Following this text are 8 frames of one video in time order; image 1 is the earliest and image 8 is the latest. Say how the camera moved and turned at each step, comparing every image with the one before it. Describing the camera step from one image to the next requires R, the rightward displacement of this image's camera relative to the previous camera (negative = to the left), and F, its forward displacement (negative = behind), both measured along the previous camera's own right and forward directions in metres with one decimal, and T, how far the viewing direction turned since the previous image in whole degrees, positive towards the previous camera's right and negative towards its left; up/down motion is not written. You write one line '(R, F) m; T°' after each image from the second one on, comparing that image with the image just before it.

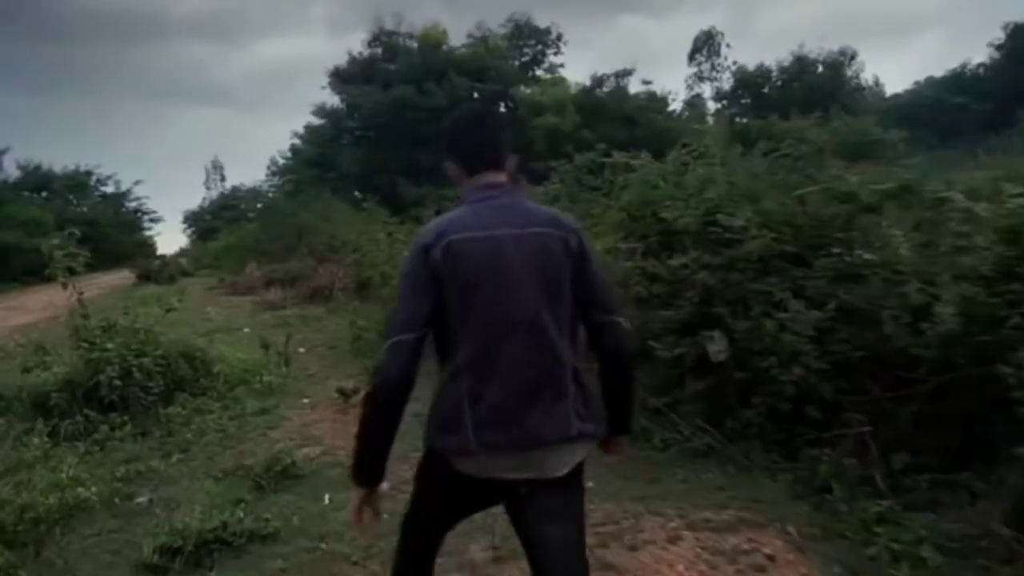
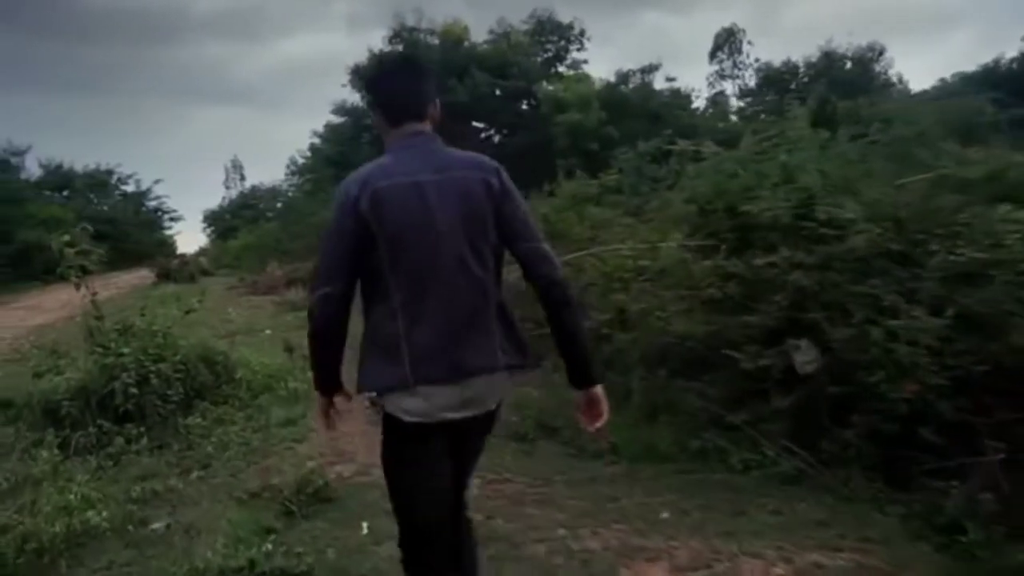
(-0.3, +0.7) m; -1°
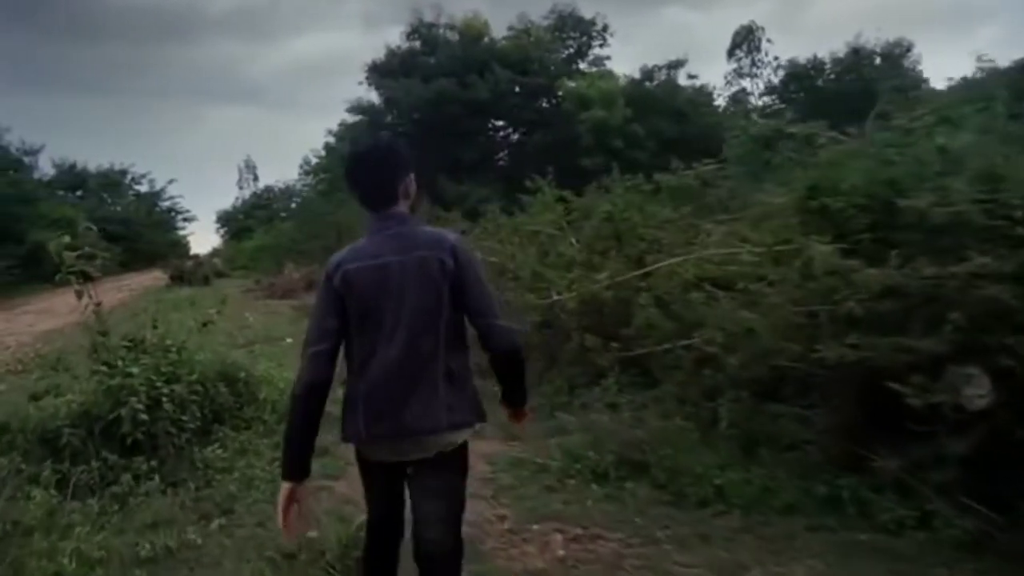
(-0.5, +1.1) m; -1°
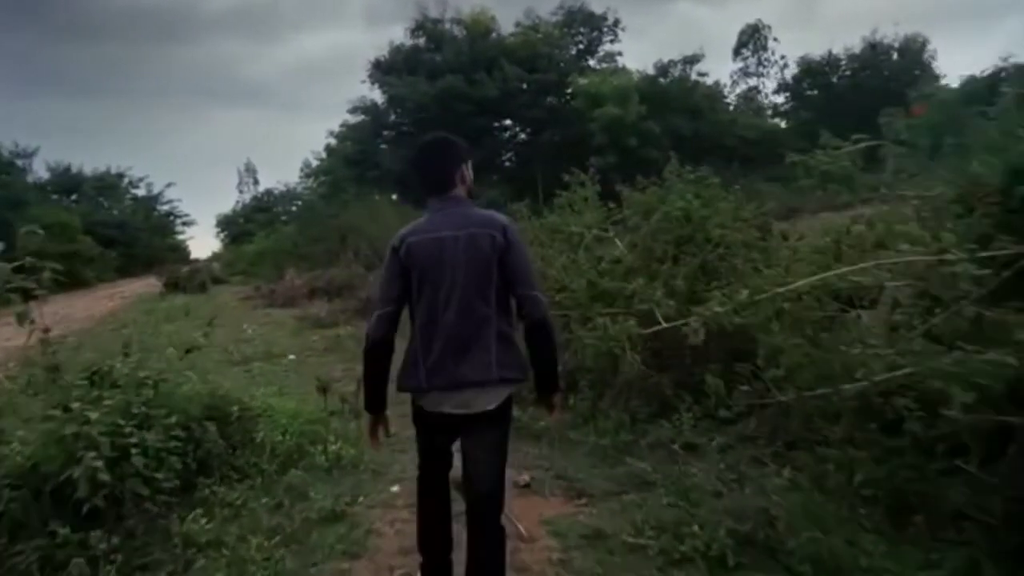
(-0.4, +1.4) m; 0°
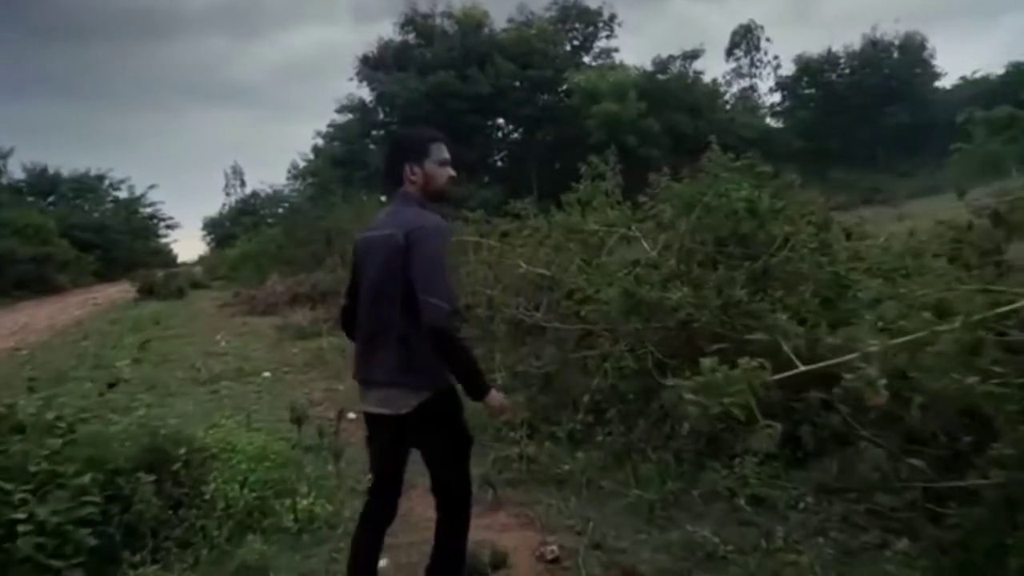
(-0.2, +1.3) m; +1°
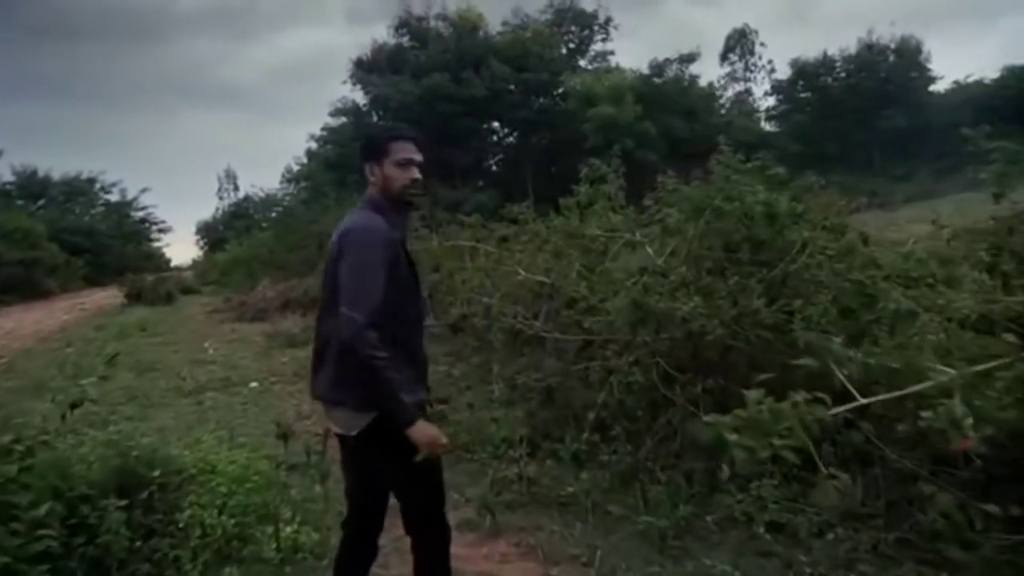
(0.0, +0.4) m; 0°
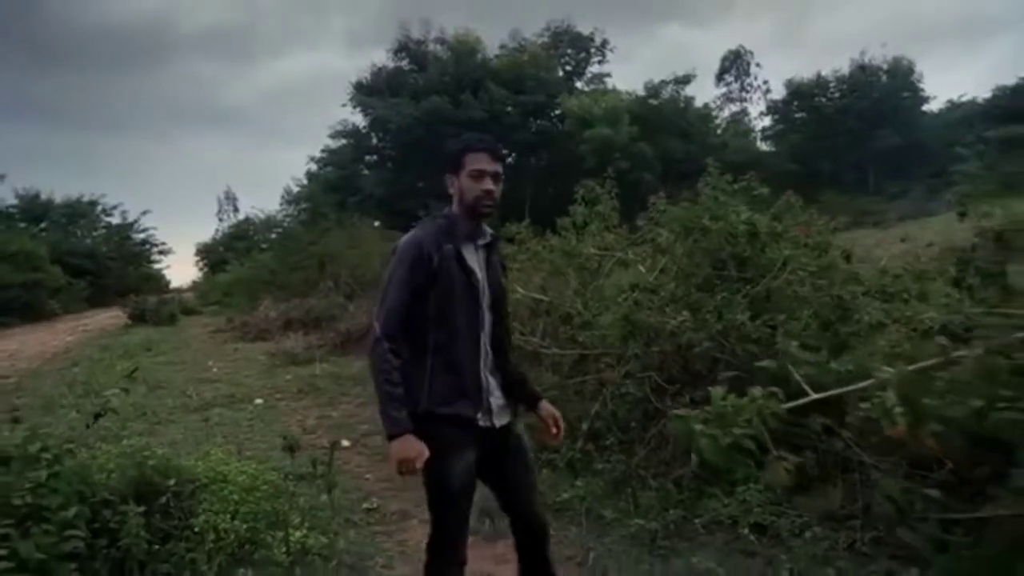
(0.0, -0.3) m; 0°
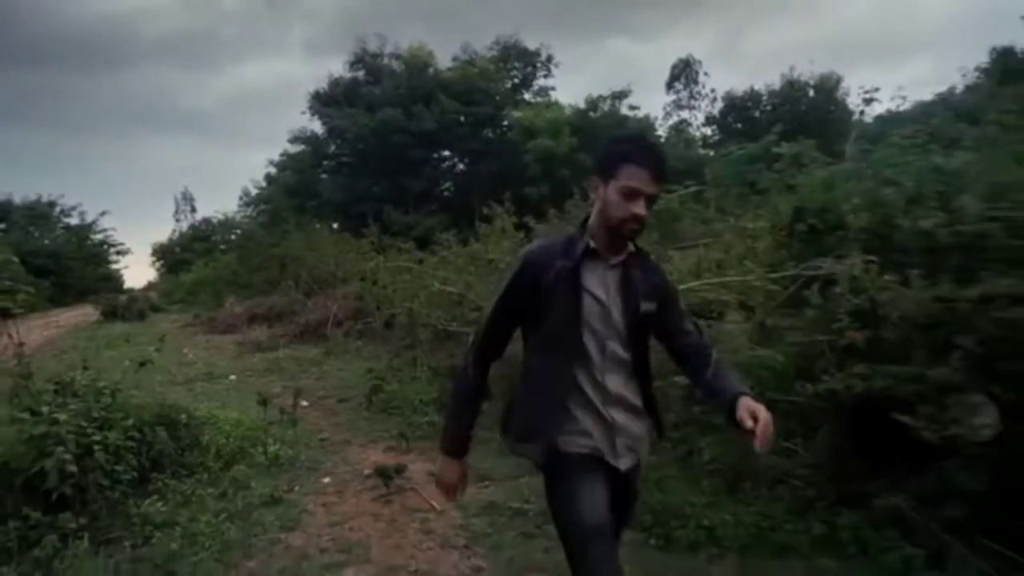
(+0.5, -2.5) m; +3°
